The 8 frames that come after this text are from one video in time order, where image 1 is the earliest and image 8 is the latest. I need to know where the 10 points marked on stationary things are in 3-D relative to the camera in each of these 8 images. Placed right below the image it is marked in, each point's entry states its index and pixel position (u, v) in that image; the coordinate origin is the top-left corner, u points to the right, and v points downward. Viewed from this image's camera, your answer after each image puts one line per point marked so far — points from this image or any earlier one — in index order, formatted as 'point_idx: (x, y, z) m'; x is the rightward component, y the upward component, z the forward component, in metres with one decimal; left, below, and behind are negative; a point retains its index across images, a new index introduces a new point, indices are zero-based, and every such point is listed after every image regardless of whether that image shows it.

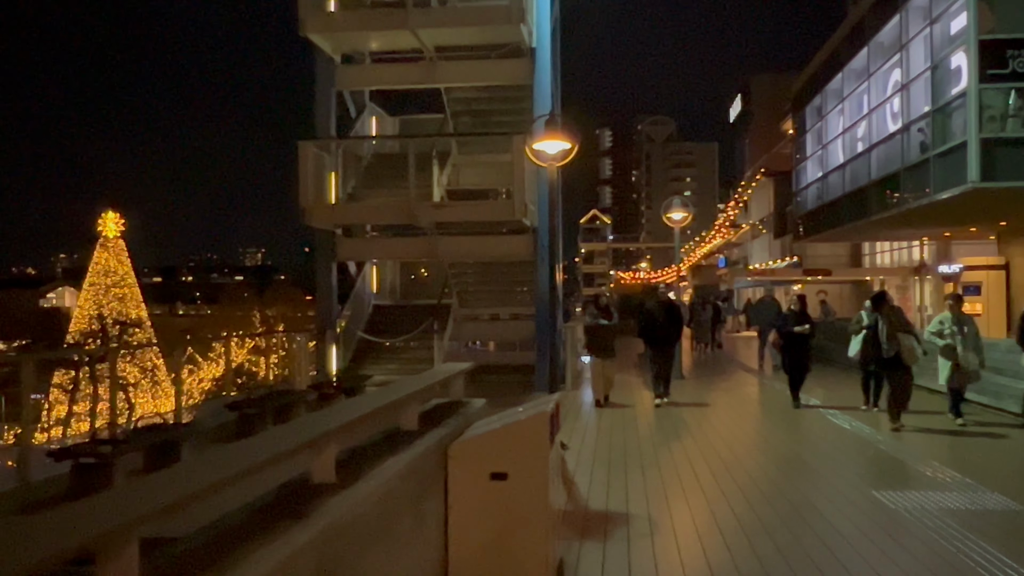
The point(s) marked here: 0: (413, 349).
0: (-2.0, -1.3, +18.9) m
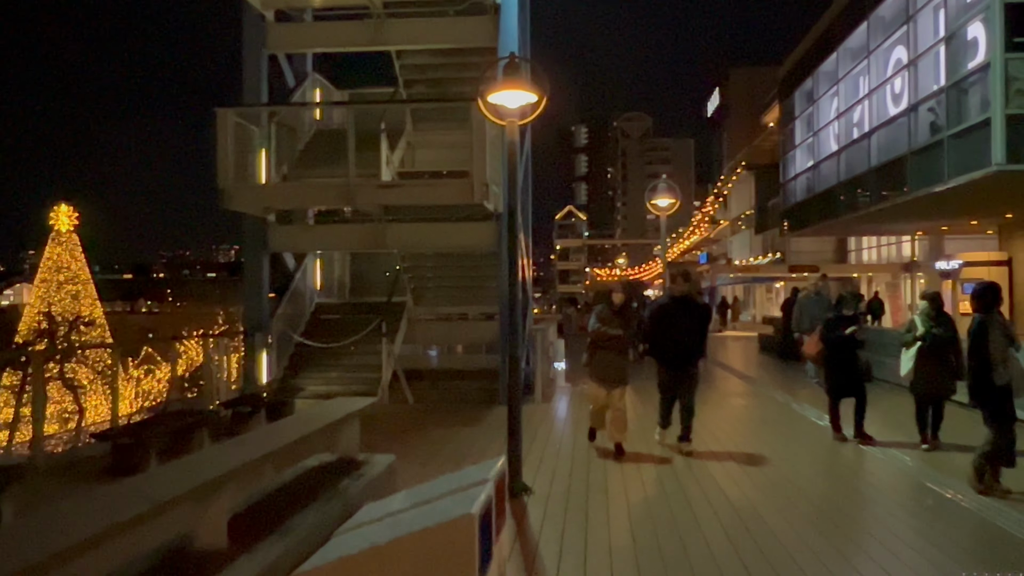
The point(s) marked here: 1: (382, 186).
0: (-2.7, -1.2, +16.3) m
1: (-2.1, +1.6, +14.6) m
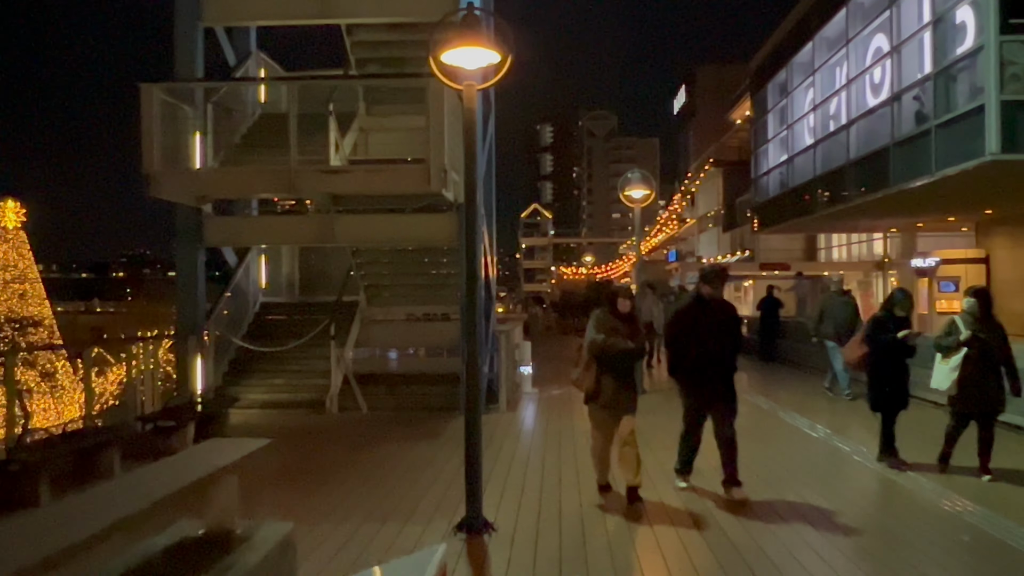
0: (-3.3, -1.2, +14.9) m
1: (-2.7, +1.6, +13.2) m
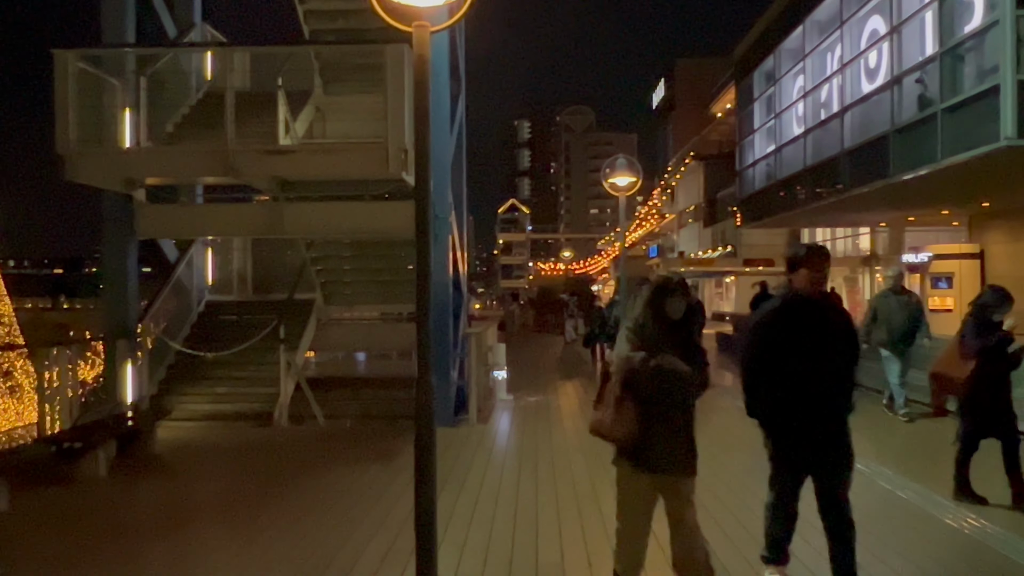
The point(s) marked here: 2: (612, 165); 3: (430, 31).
0: (-3.7, -1.1, +13.3) m
1: (-3.0, +1.7, +11.6) m
2: (+1.6, +1.9, +14.7) m
3: (-0.5, +1.6, +5.8) m
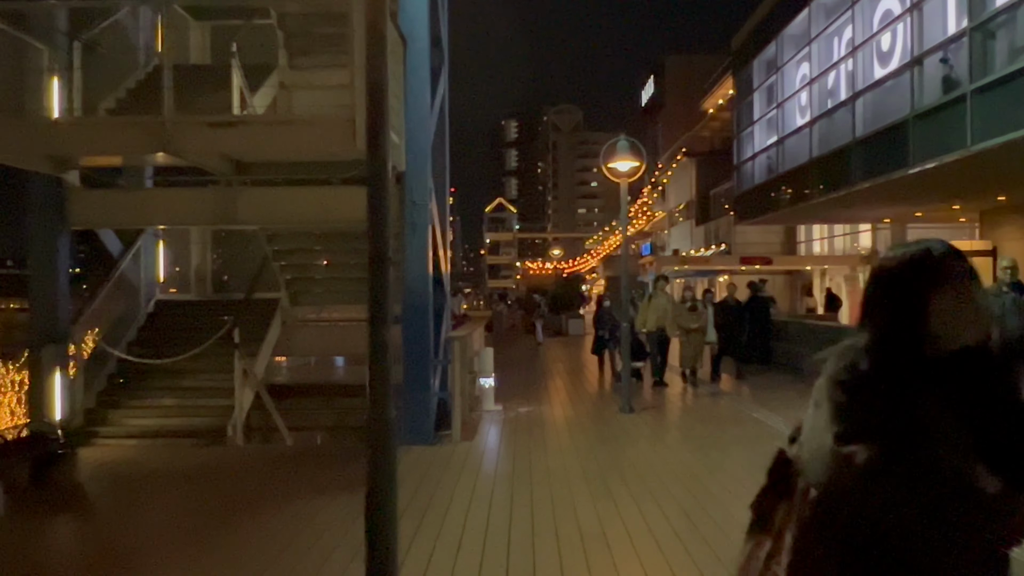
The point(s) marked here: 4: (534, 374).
0: (-3.8, -1.1, +11.7) m
1: (-3.1, +1.7, +10.0) m
2: (+1.4, +2.0, +13.1) m
3: (-0.5, +1.6, +4.2) m
4: (+0.4, -1.7, +18.7) m
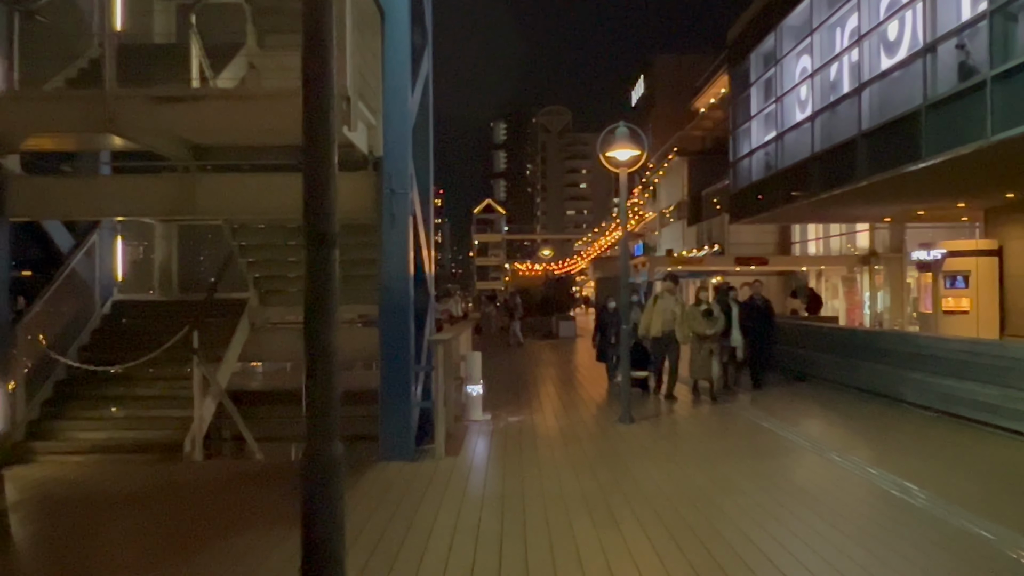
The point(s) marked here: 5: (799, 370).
0: (-3.9, -1.1, +10.6) m
1: (-3.2, +1.7, +8.9) m
2: (+1.3, +2.0, +12.1) m
3: (-0.5, +1.6, +3.2) m
4: (+0.2, -1.7, +17.7) m
5: (+5.3, -1.5, +17.3) m
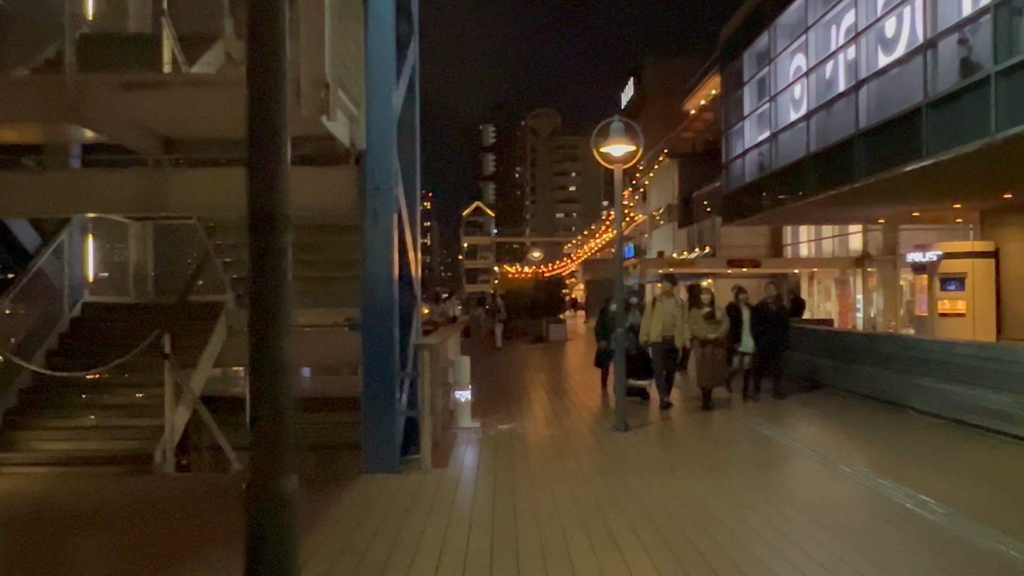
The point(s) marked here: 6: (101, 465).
0: (-4.1, -1.1, +10.1) m
1: (-3.3, +1.7, +8.4) m
2: (+1.2, +1.9, +11.6) m
3: (-0.6, +1.6, +2.7) m
4: (0.0, -1.8, +17.2) m
5: (+5.1, -1.6, +16.8) m
6: (-4.0, -1.7, +9.2) m
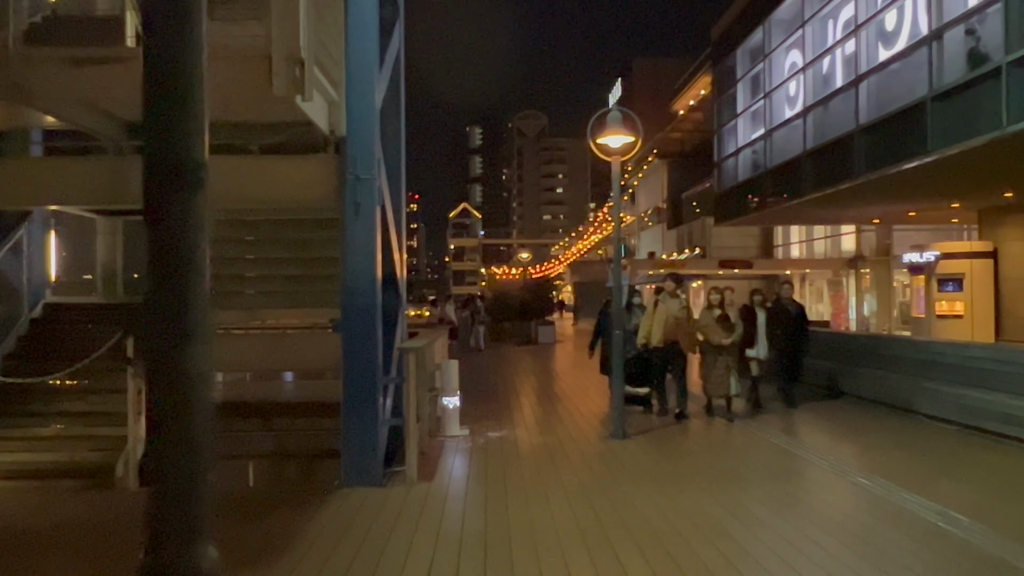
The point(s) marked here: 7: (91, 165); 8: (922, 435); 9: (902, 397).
0: (-4.1, -1.1, +9.3) m
1: (-3.4, +1.7, +7.7) m
2: (+1.1, +2.0, +11.0) m
3: (-0.5, +1.7, +2.0) m
4: (-0.1, -1.8, +16.5) m
5: (+5.0, -1.6, +16.2) m
6: (-4.1, -1.7, +8.4) m
7: (-3.9, +1.1, +8.7) m
8: (+4.9, -1.8, +11.2) m
9: (+5.4, -1.5, +12.9) m
